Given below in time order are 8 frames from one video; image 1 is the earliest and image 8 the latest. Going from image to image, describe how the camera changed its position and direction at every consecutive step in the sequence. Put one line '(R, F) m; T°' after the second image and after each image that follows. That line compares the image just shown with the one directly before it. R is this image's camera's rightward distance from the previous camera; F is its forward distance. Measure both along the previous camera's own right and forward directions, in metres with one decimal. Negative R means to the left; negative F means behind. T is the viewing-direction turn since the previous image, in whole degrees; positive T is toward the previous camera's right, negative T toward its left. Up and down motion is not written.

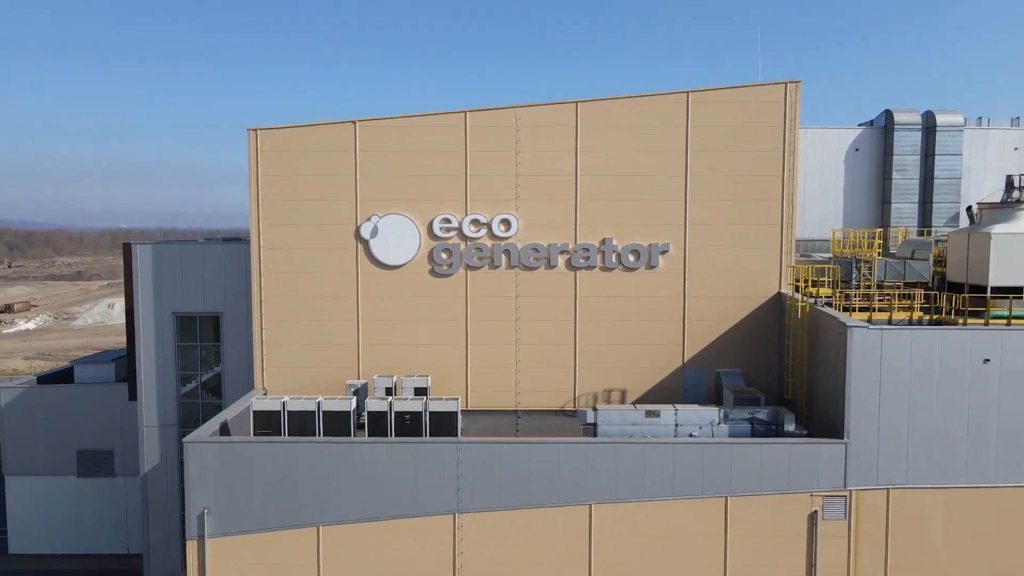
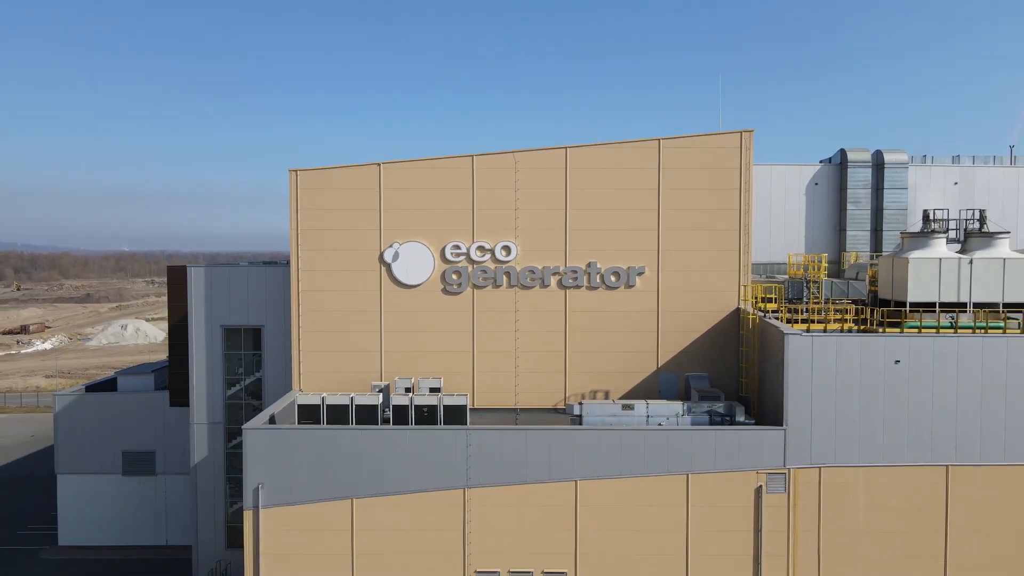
(0.0, -3.1) m; 0°
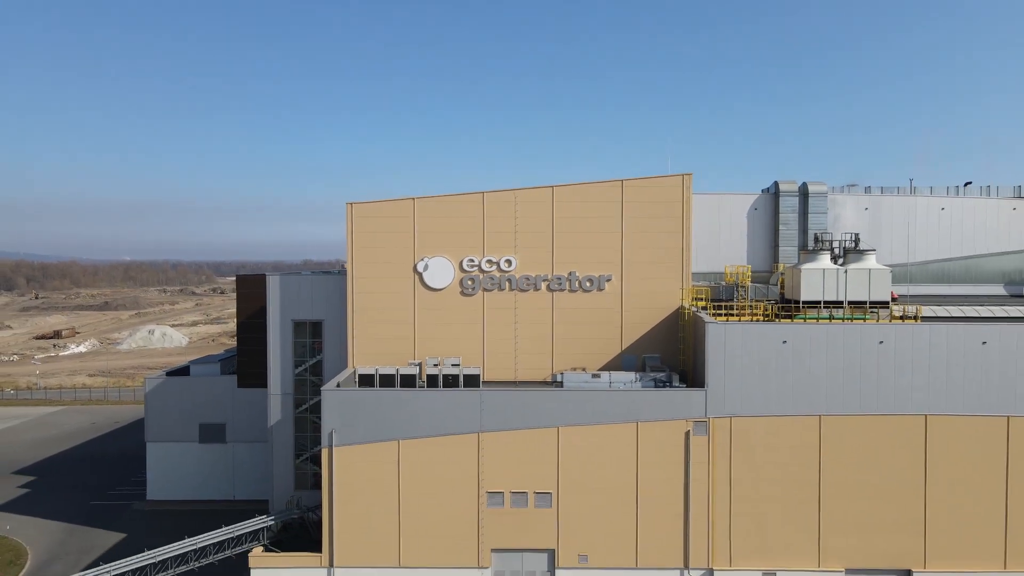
(0.0, -6.9) m; 0°
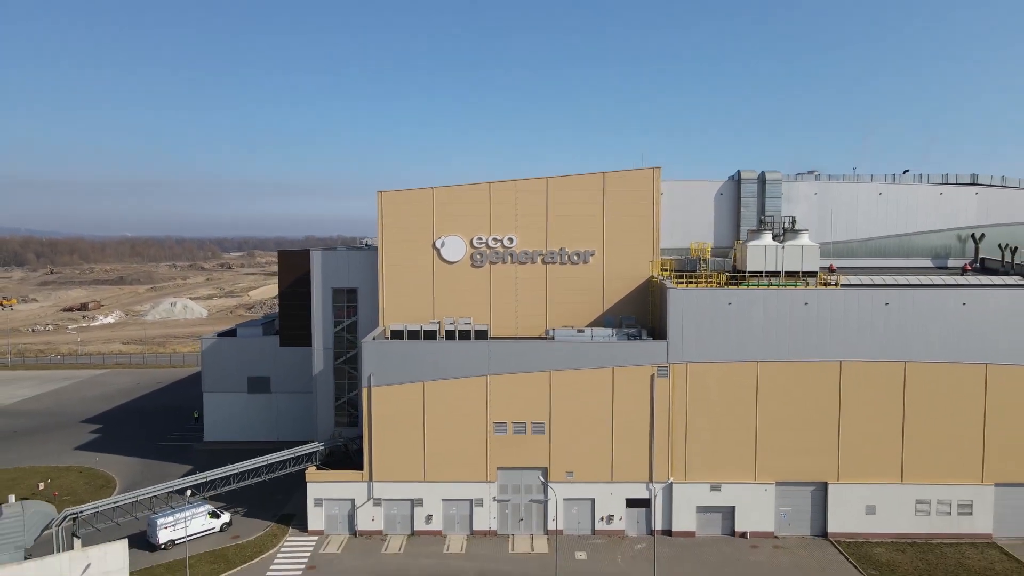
(0.0, -6.1) m; 0°
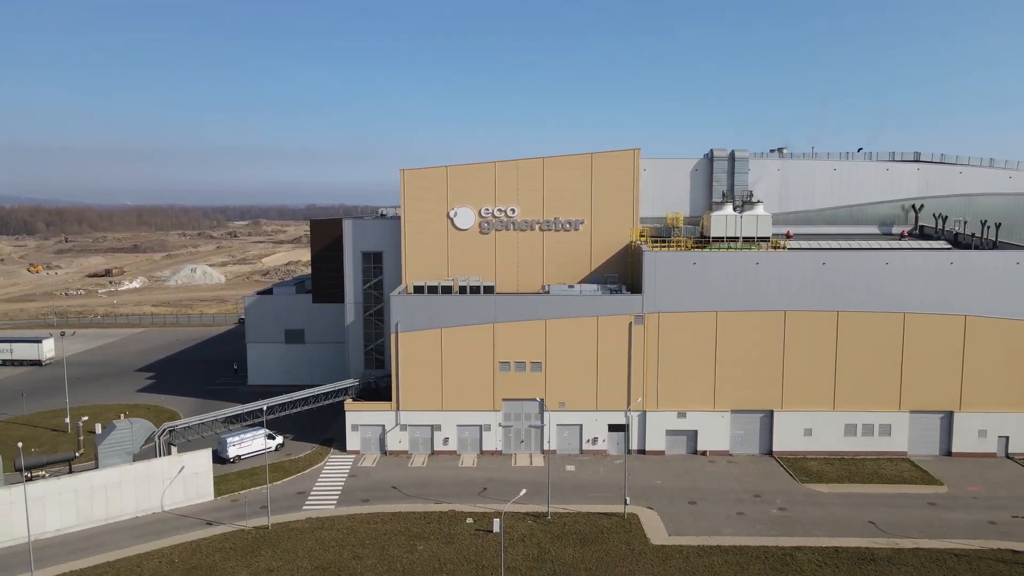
(-0.1, -6.2) m; 0°
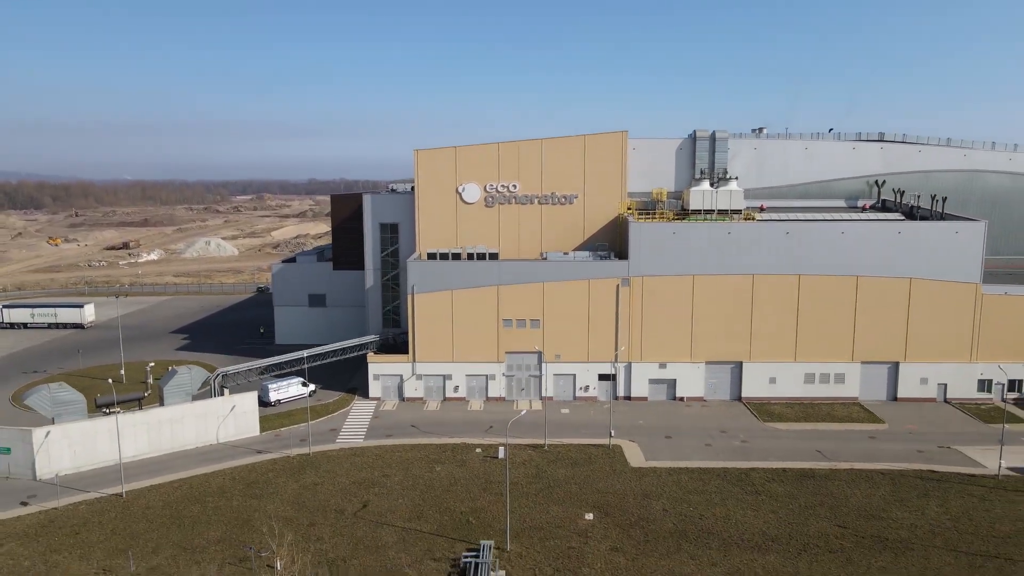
(-0.1, -5.0) m; 0°
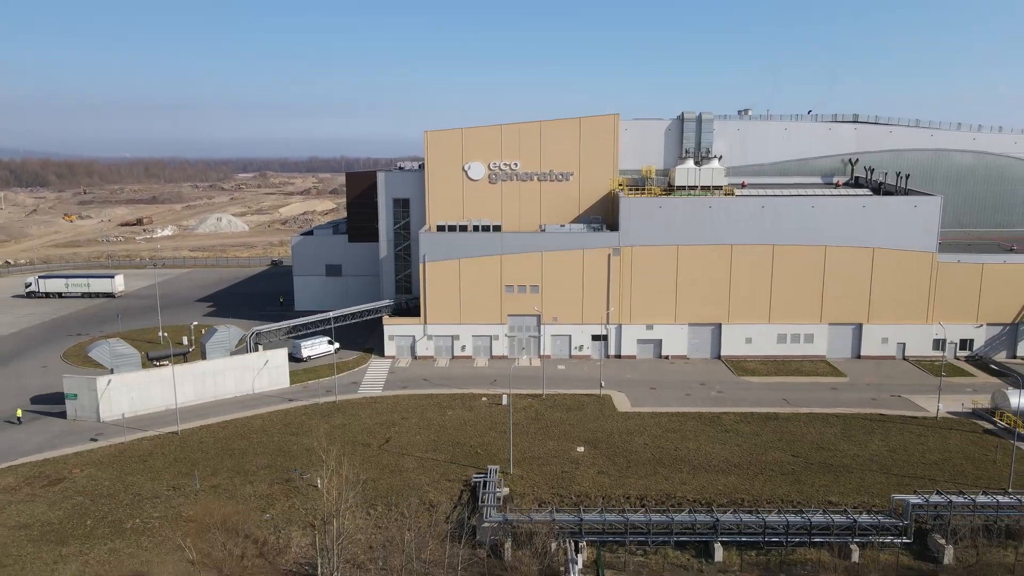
(-0.1, -4.4) m; 0°
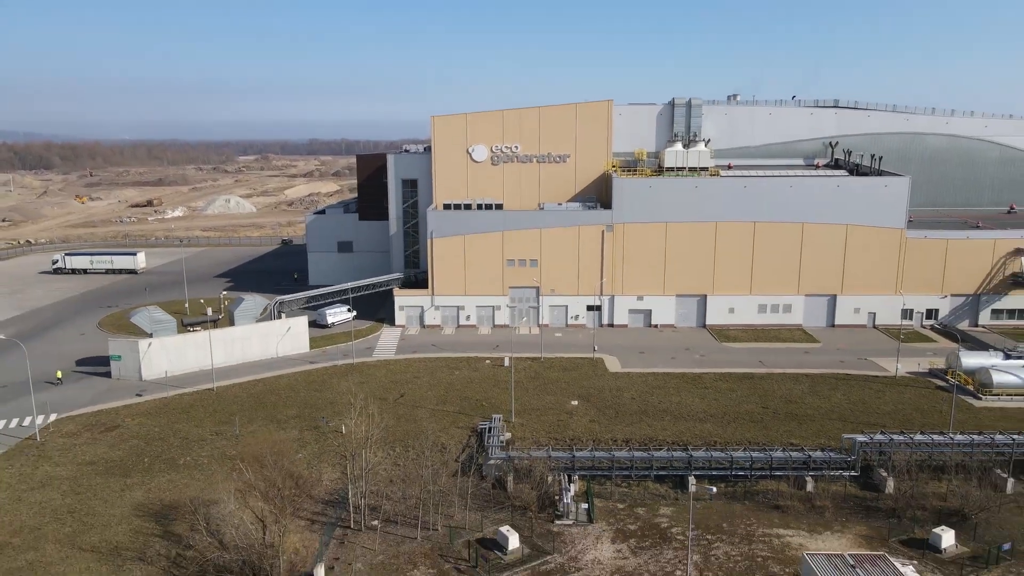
(0.0, -3.7) m; 0°
